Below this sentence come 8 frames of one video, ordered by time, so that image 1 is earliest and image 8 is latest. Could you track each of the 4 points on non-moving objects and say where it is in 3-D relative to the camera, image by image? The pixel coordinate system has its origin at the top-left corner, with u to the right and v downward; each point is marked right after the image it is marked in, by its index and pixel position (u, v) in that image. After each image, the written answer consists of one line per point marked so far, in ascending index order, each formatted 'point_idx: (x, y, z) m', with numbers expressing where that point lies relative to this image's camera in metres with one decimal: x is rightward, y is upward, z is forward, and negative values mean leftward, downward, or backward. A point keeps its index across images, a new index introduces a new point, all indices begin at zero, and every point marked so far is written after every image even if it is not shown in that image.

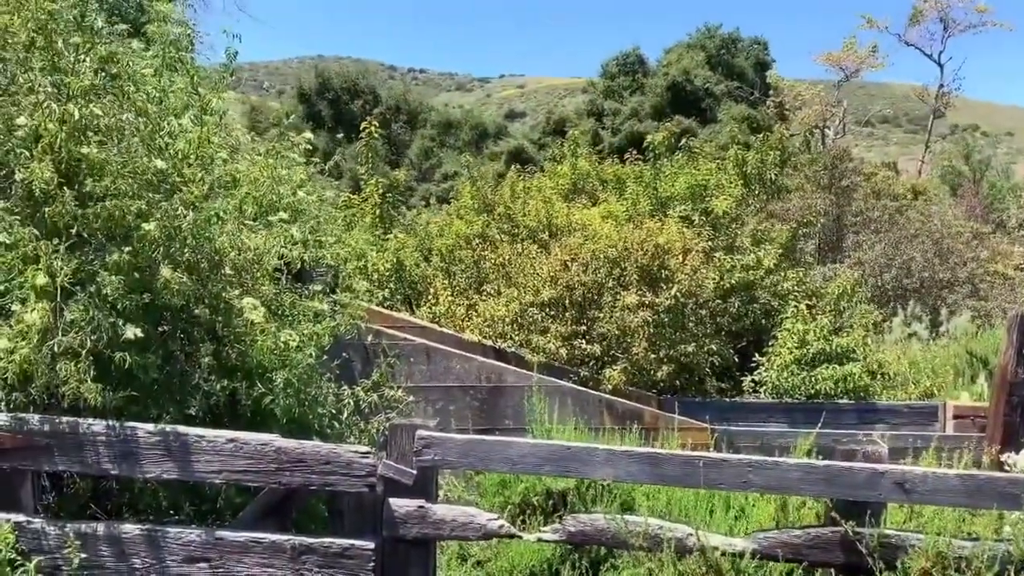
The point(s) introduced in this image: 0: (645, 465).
0: (+0.6, -0.8, +3.7) m
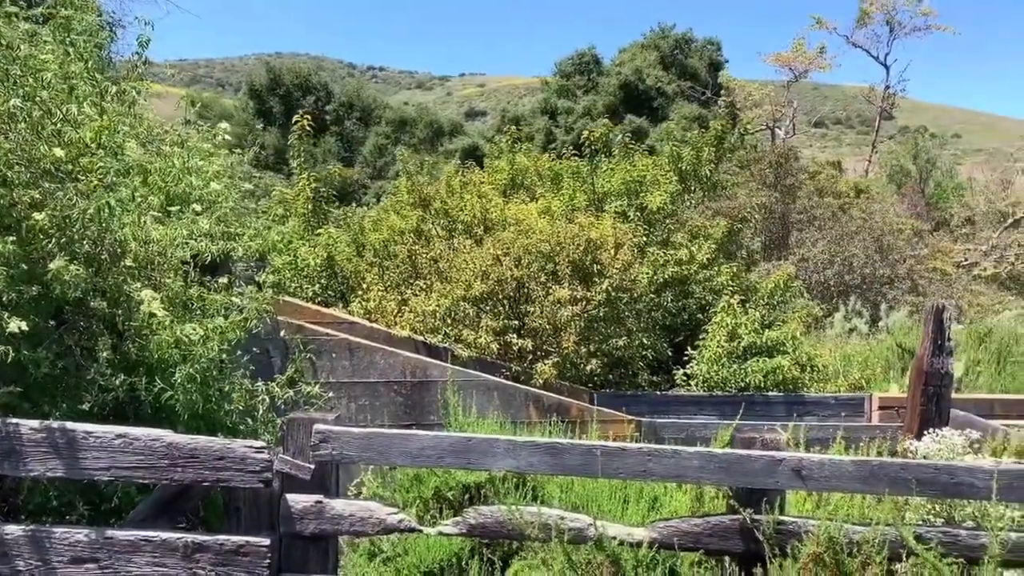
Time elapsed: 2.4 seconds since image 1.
0: (+0.1, -0.8, +3.7) m
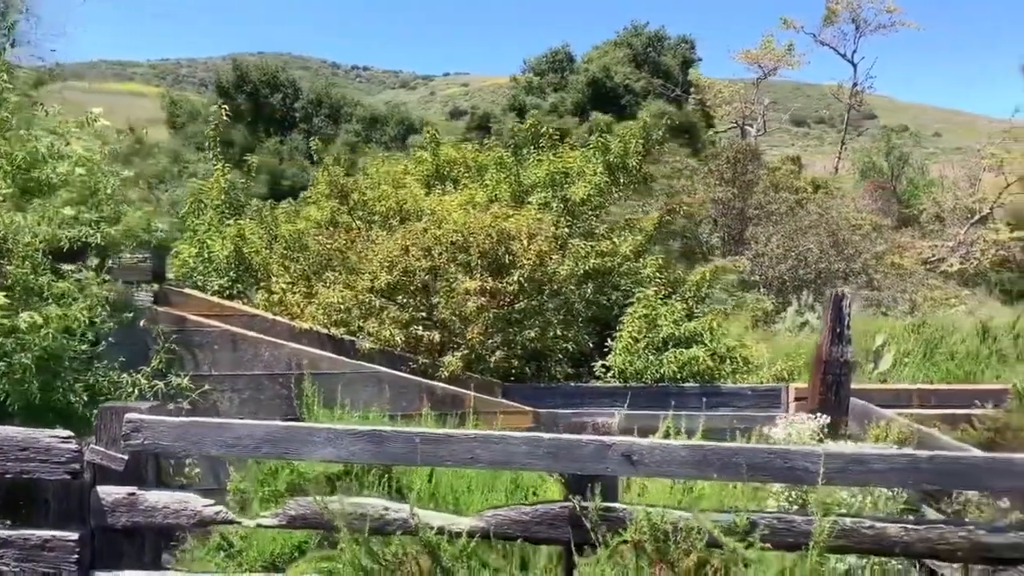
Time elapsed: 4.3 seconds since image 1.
0: (-0.6, -0.7, +3.6) m
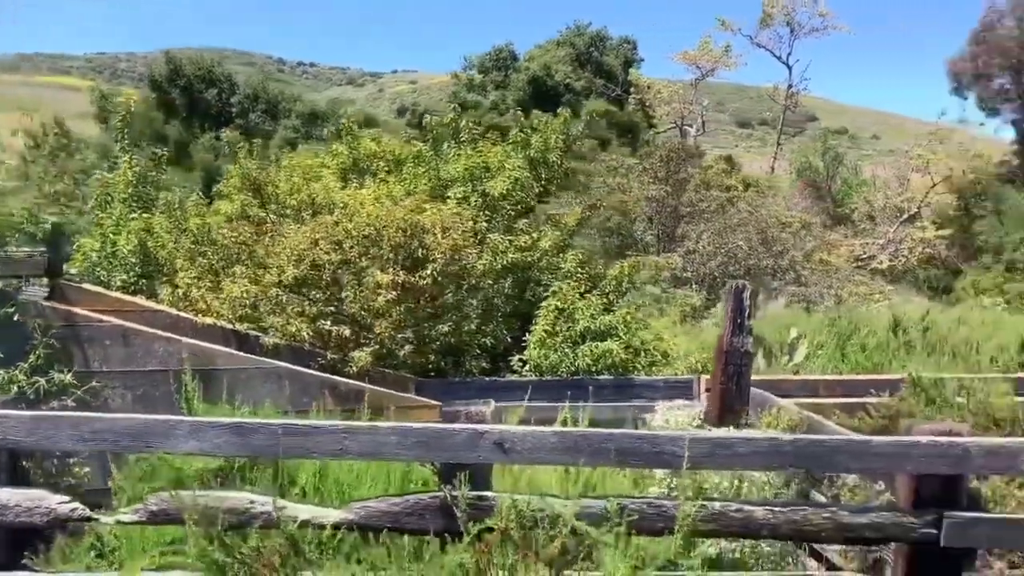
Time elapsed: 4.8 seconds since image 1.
0: (-1.2, -0.6, +3.5) m
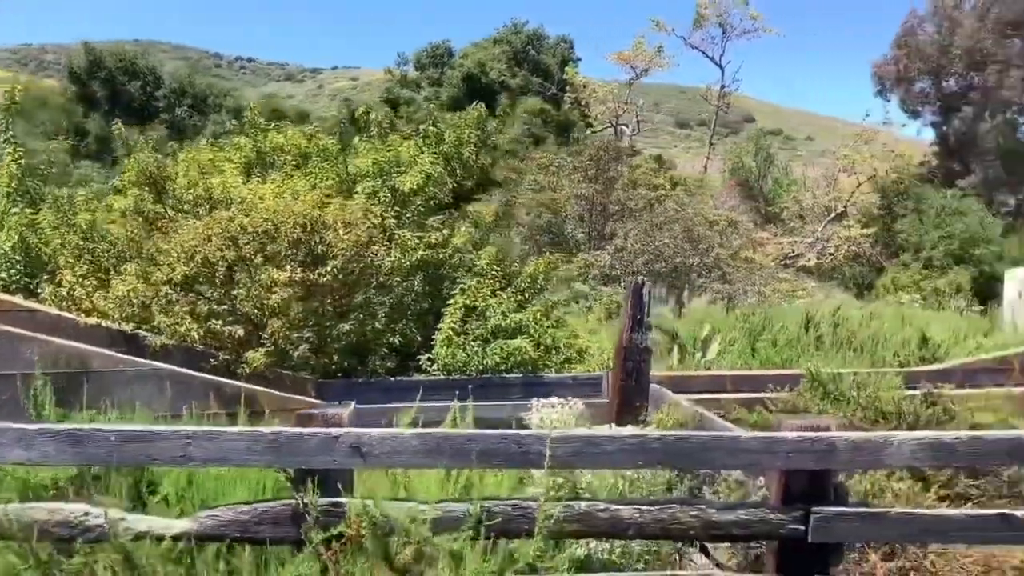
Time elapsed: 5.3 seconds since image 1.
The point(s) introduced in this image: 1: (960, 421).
0: (-1.8, -0.6, +3.3) m
1: (+3.2, -1.0, +5.8) m
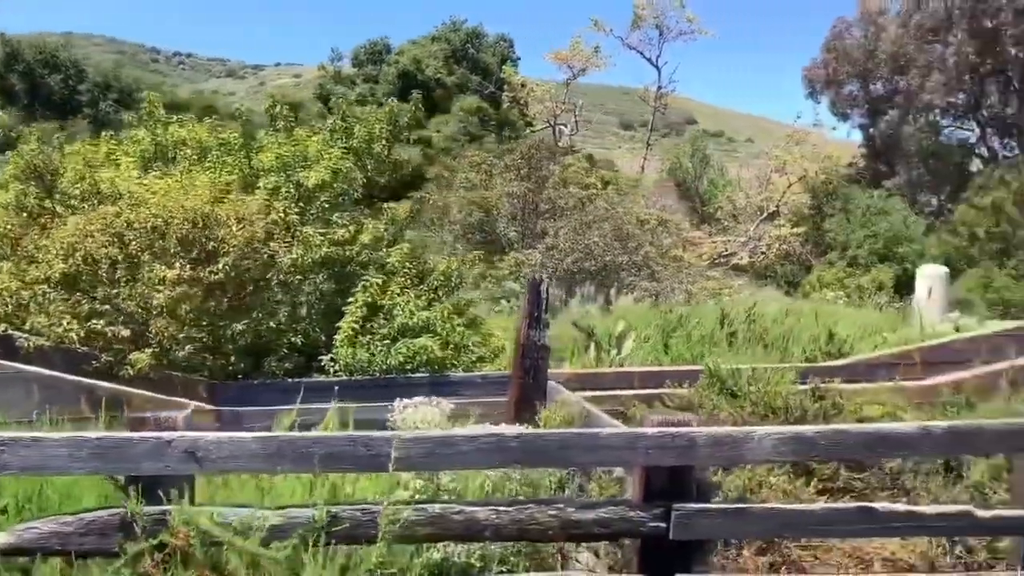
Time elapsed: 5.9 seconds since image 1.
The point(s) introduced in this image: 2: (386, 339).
0: (-2.4, -0.6, +3.0) m
1: (+2.4, -0.9, +5.9) m
2: (-1.3, -0.5, +8.1) m
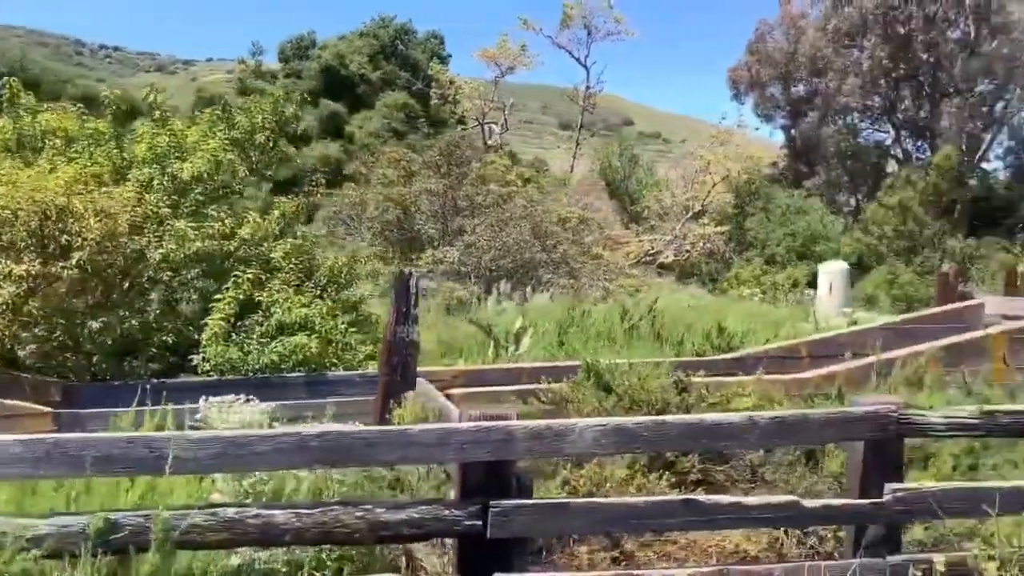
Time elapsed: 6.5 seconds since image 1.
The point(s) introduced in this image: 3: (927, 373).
0: (-3.2, -0.6, +2.6) m
1: (+1.4, -0.9, +5.9) m
2: (-2.4, -0.5, +7.8) m
3: (+3.7, -0.8, +7.3) m
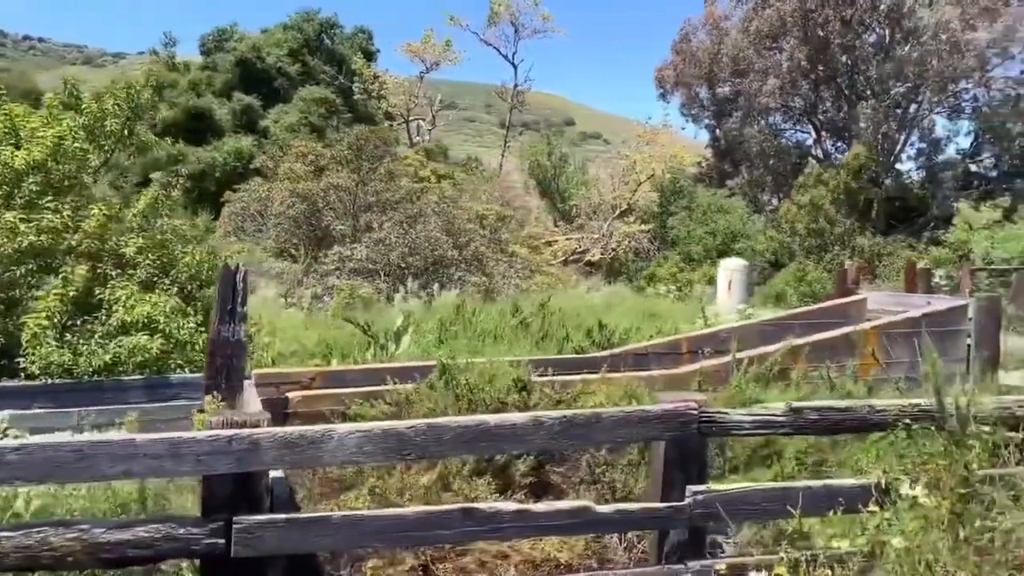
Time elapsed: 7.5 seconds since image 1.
0: (-4.1, -0.6, +2.1) m
1: (+0.3, -0.8, +5.6) m
2: (-3.7, -0.4, +7.2) m
3: (+2.5, -0.7, +7.2) m
